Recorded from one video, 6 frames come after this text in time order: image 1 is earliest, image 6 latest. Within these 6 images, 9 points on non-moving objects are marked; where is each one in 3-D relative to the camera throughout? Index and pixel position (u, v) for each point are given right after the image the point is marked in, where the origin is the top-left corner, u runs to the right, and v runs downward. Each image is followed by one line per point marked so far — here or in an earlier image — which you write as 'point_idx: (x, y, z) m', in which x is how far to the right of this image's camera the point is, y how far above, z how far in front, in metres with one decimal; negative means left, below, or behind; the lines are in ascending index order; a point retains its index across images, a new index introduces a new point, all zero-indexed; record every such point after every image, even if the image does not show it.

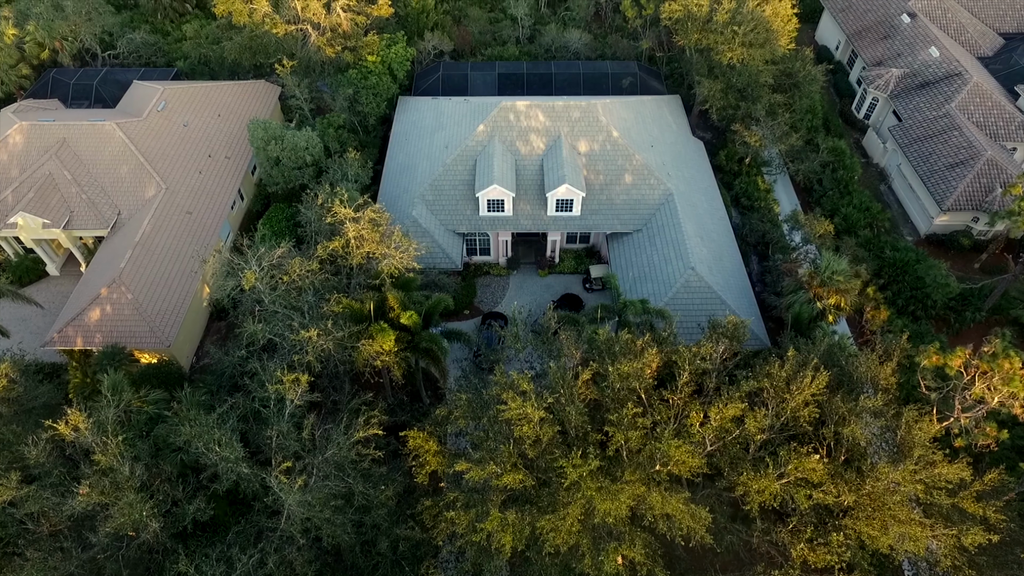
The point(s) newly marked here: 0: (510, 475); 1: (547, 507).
0: (-0.1, -5.7, +19.4) m
1: (+1.1, -6.7, +19.3) m
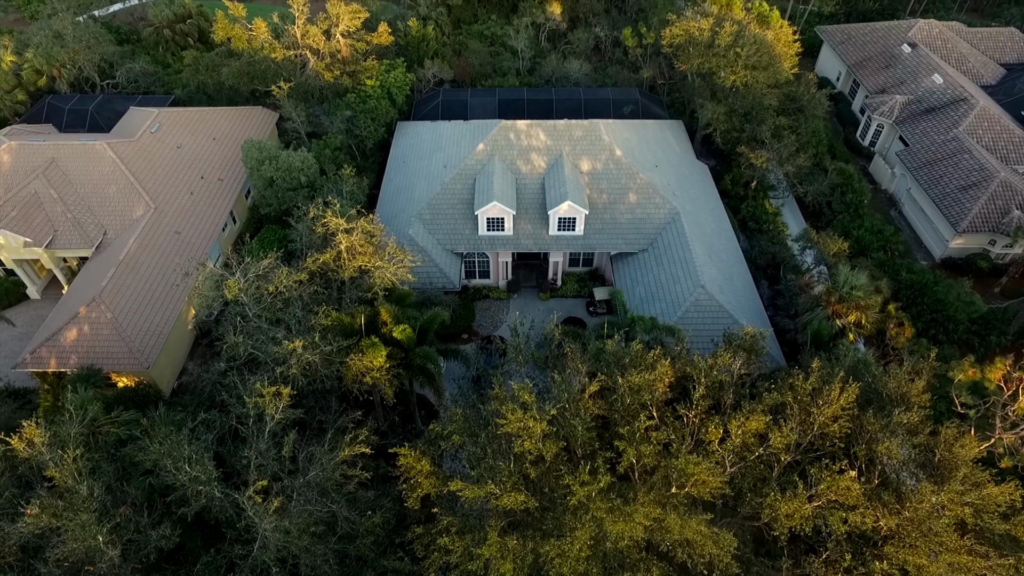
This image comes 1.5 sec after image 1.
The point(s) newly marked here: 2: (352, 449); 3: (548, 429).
0: (0.0, -5.7, +17.4) m
1: (+1.1, -6.6, +17.2) m
2: (-5.0, -5.0, +19.7) m
3: (+1.1, -4.1, +18.2) m
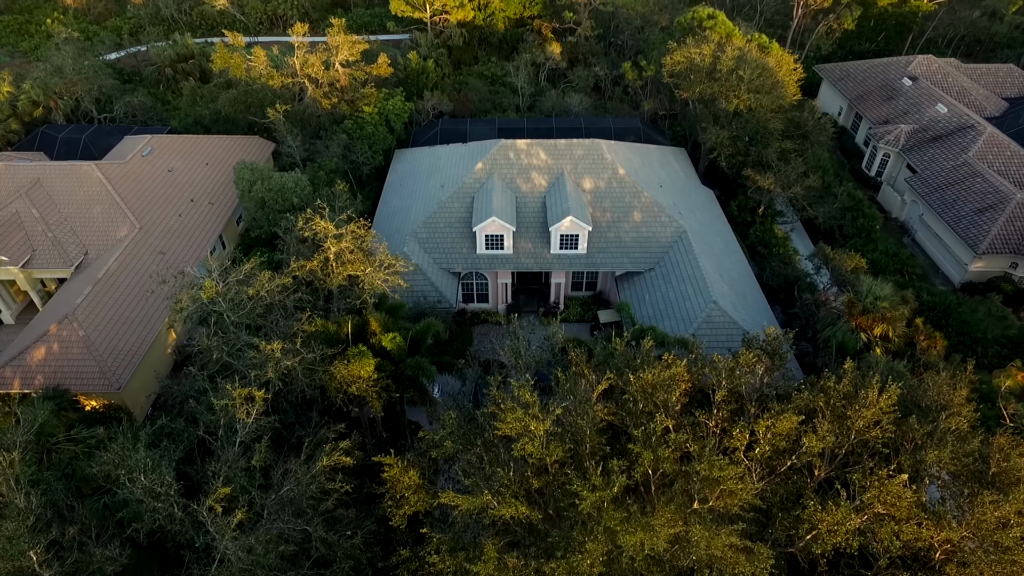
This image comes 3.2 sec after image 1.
0: (-0.1, -5.2, +15.1) m
1: (+1.1, -6.1, +14.9) m
2: (-5.0, -4.8, +17.5) m
3: (+1.1, -3.7, +16.1) m
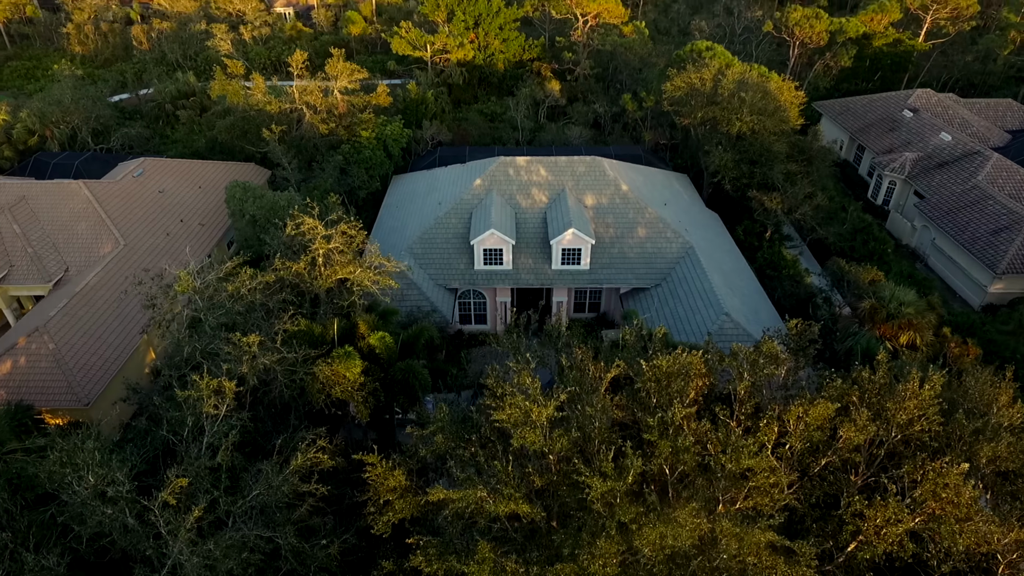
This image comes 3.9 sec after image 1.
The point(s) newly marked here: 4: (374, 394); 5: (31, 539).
0: (-0.1, -4.5, +13.2) m
1: (+1.0, -5.3, +12.8) m
2: (-5.0, -4.2, +15.5) m
3: (+1.0, -3.0, +14.3) m
4: (-4.3, -3.3, +19.5) m
5: (-11.2, -5.8, +14.6) m
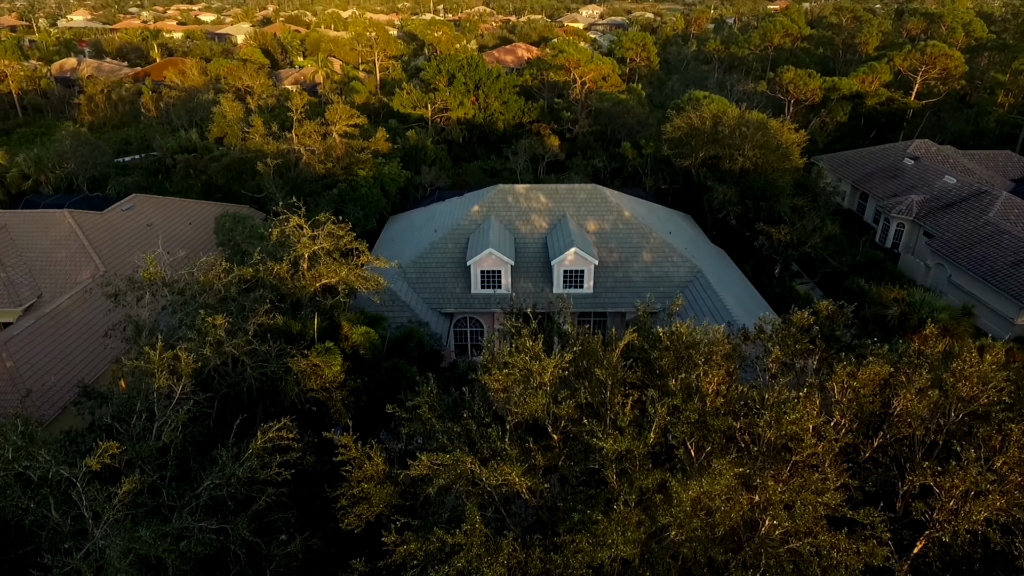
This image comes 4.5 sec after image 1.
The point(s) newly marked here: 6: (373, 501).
0: (-0.1, -3.2, +10.9) m
1: (+1.0, -4.0, +10.4) m
2: (-5.1, -3.3, +13.3) m
3: (+1.0, -2.0, +12.2) m
4: (-4.3, -2.9, +17.3) m
5: (-11.2, -4.7, +12.1) m
6: (-2.7, -4.2, +12.4) m
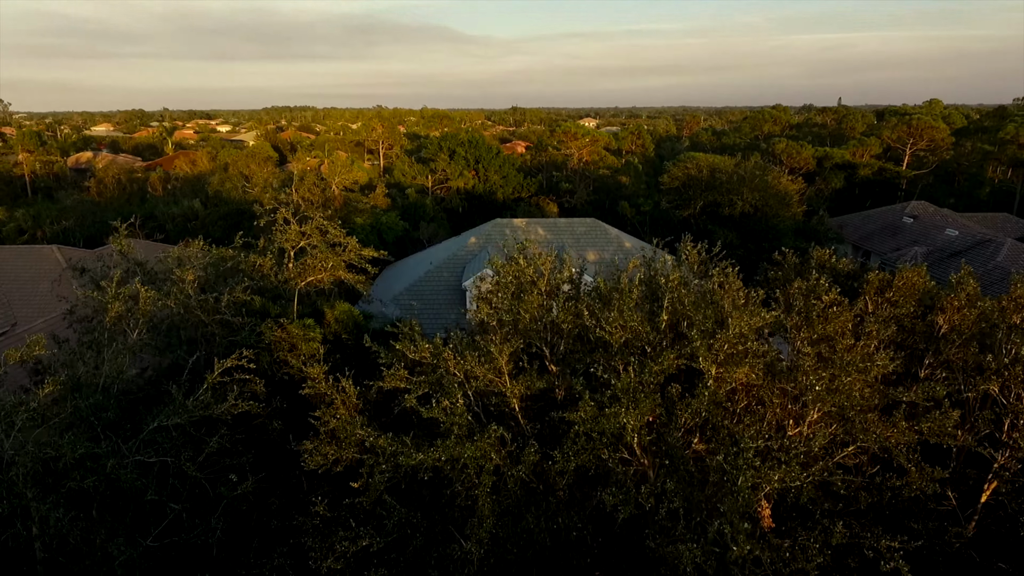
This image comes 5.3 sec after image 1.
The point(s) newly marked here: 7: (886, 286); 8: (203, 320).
0: (-0.3, -1.3, +9.3) m
1: (+0.9, -2.0, +8.7) m
2: (-5.2, -1.8, +11.6) m
3: (+0.9, -0.3, +10.8) m
4: (-4.5, -2.1, +15.7) m
5: (-11.3, -3.0, +10.3) m
6: (-2.8, -2.5, +10.6) m
7: (+6.5, -0.1, +11.0) m
8: (-7.3, -0.8, +14.9) m
